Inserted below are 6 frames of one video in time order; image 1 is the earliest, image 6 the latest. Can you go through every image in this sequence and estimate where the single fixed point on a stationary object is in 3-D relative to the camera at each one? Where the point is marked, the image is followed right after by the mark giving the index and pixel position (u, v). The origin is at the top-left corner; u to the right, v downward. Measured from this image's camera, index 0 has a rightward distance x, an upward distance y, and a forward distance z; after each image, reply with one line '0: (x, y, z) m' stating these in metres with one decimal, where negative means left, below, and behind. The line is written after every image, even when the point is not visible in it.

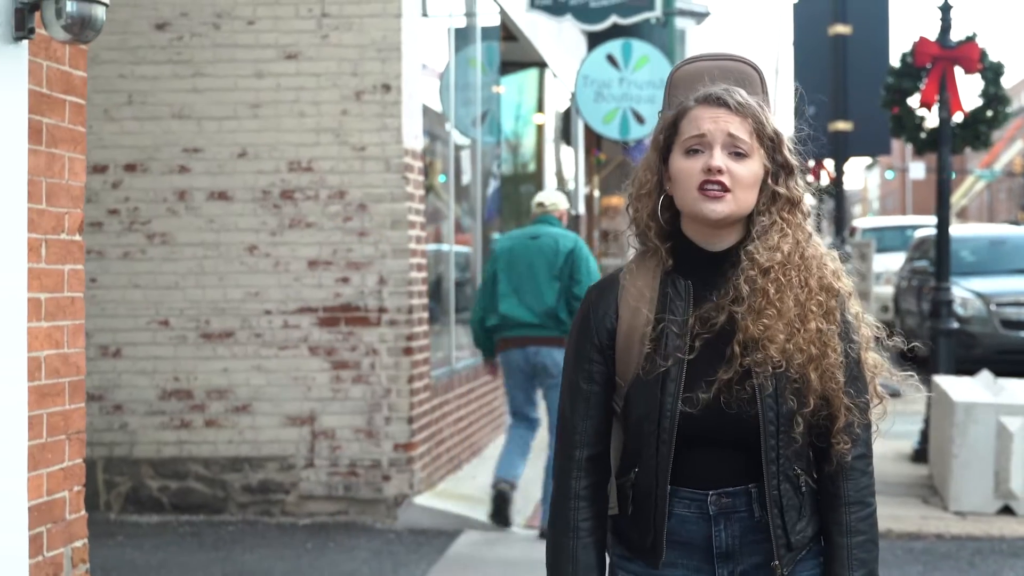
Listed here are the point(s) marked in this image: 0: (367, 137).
0: (-0.9, +0.9, +7.4) m
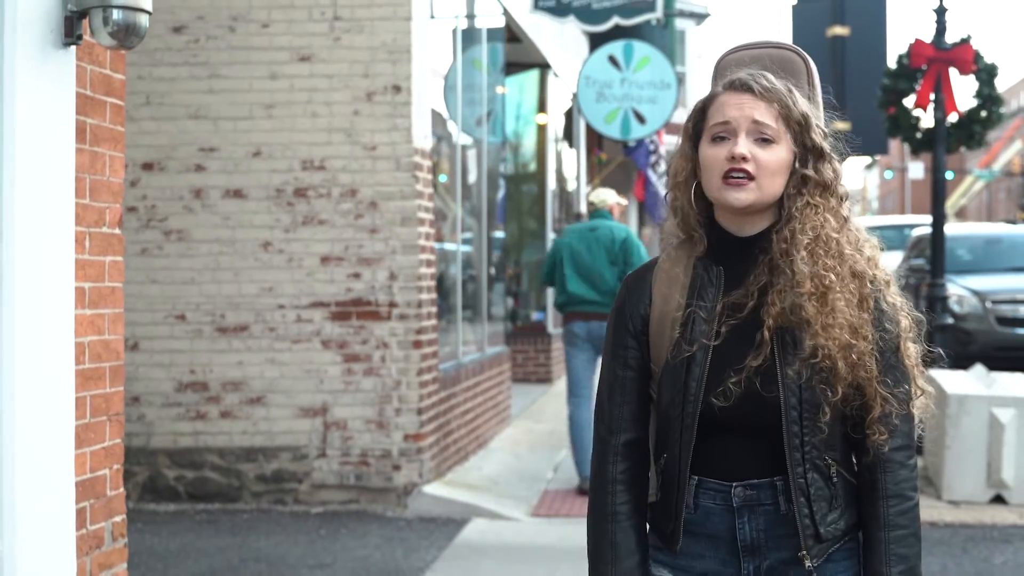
0: (-0.8, +0.9, +7.6) m
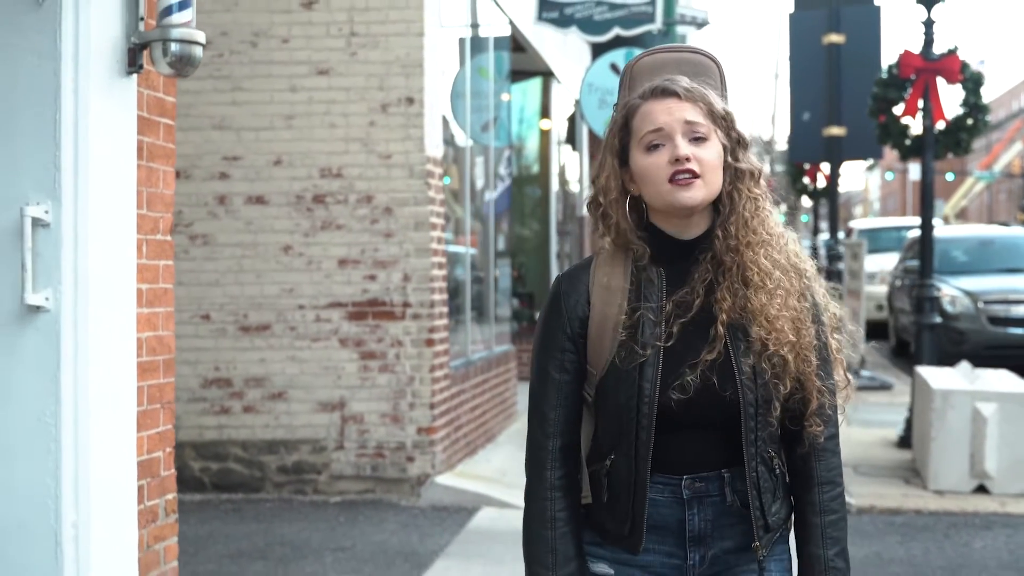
0: (-0.8, +0.9, +8.1) m
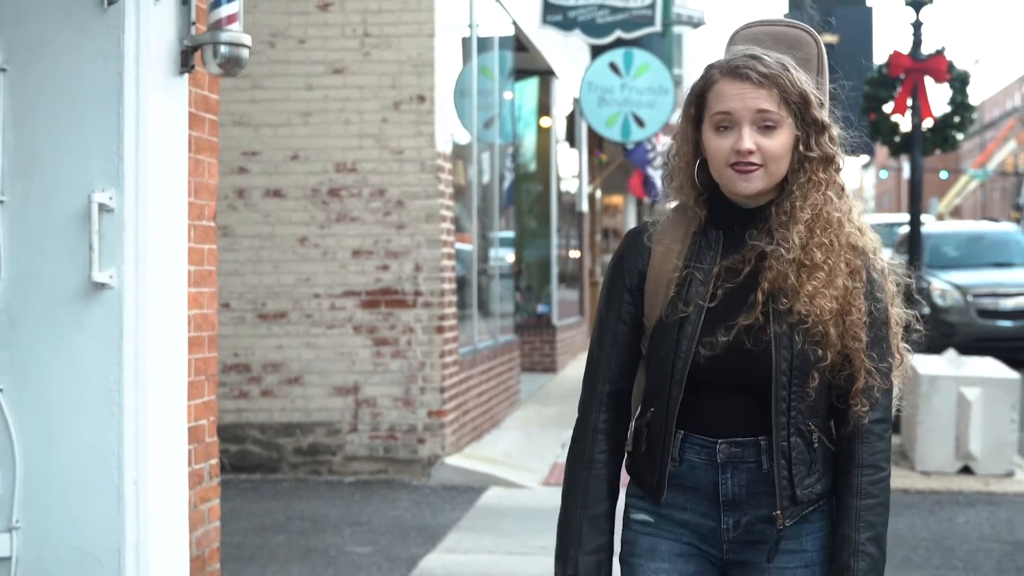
0: (-0.7, +1.0, +8.4) m
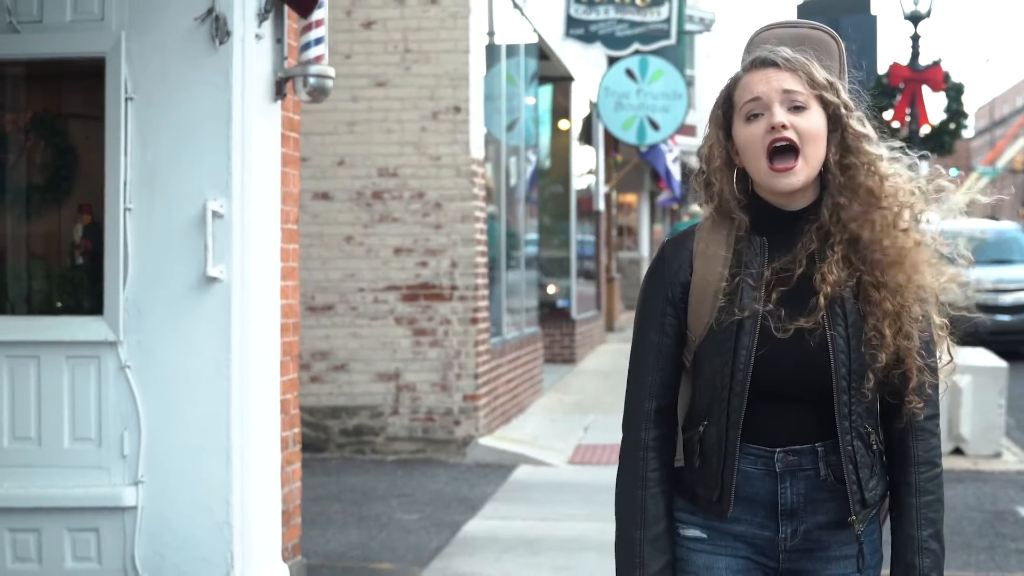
0: (-0.5, +1.0, +9.2) m
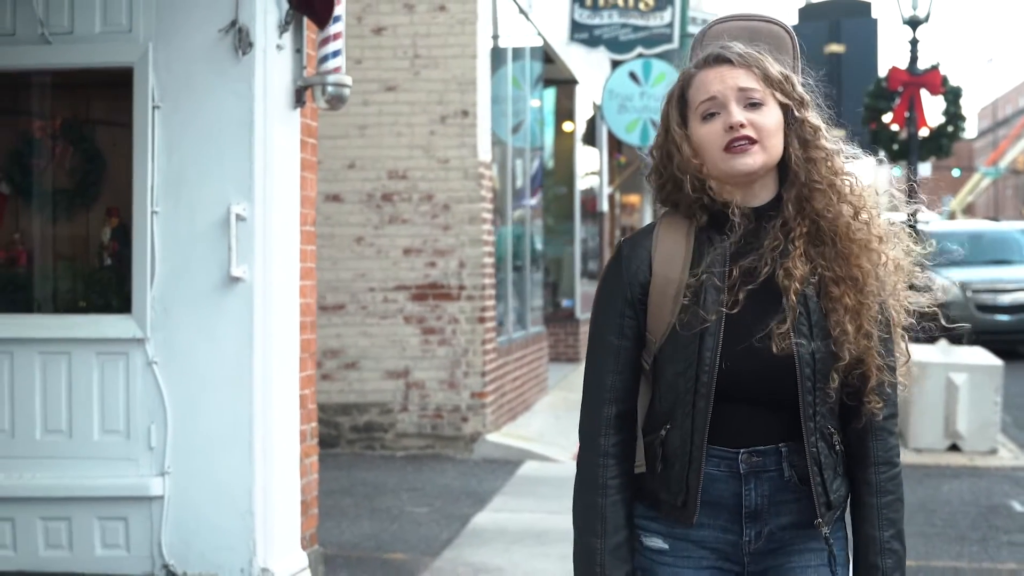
0: (-0.5, +1.0, +9.4) m
